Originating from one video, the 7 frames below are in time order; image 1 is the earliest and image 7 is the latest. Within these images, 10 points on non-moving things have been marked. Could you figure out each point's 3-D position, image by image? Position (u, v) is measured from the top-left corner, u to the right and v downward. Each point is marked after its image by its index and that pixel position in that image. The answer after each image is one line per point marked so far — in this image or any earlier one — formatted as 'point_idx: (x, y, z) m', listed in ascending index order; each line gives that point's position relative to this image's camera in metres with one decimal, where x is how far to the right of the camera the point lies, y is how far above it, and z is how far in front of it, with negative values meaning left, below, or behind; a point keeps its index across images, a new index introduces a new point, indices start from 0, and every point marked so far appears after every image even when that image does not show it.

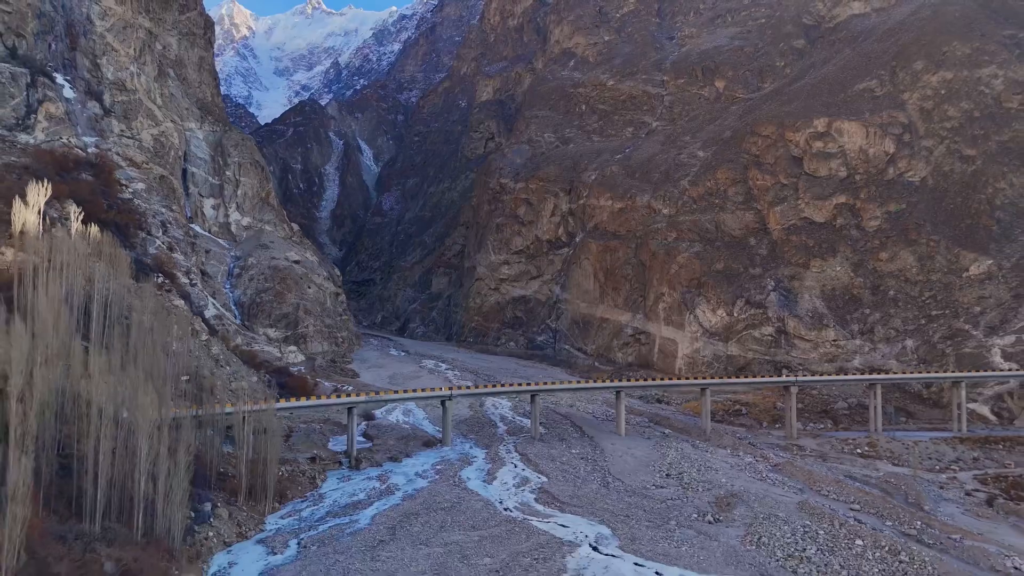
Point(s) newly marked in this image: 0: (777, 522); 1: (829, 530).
0: (+7.6, -6.6, +20.6) m
1: (+9.1, -6.6, +19.9) m
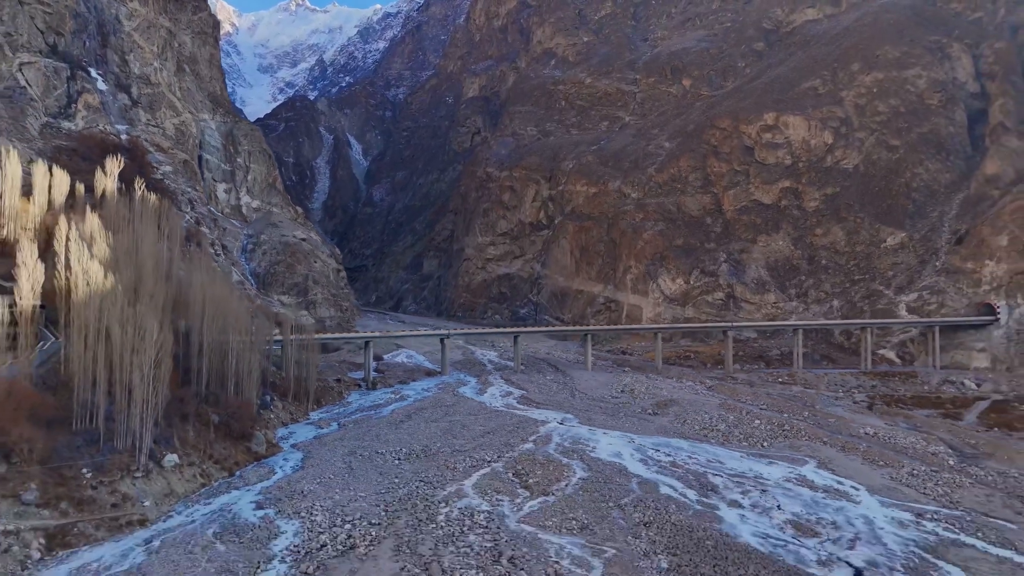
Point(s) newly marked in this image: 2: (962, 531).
0: (+7.1, -4.6, +26.9) m
1: (+8.6, -4.7, +26.2) m
2: (+9.5, -5.1, +15.1) m
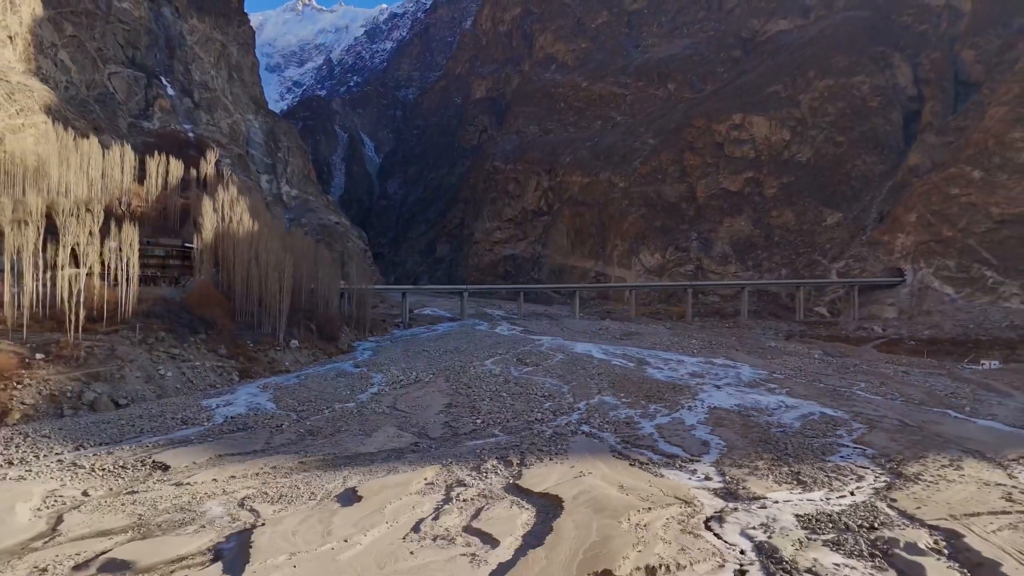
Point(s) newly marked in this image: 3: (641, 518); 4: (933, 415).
0: (+7.3, -2.5, +36.3) m
1: (+8.8, -2.6, +35.6) m
2: (+9.7, -3.0, +24.5) m
3: (+1.9, -3.3, +10.5) m
4: (+10.8, -3.2, +18.3) m
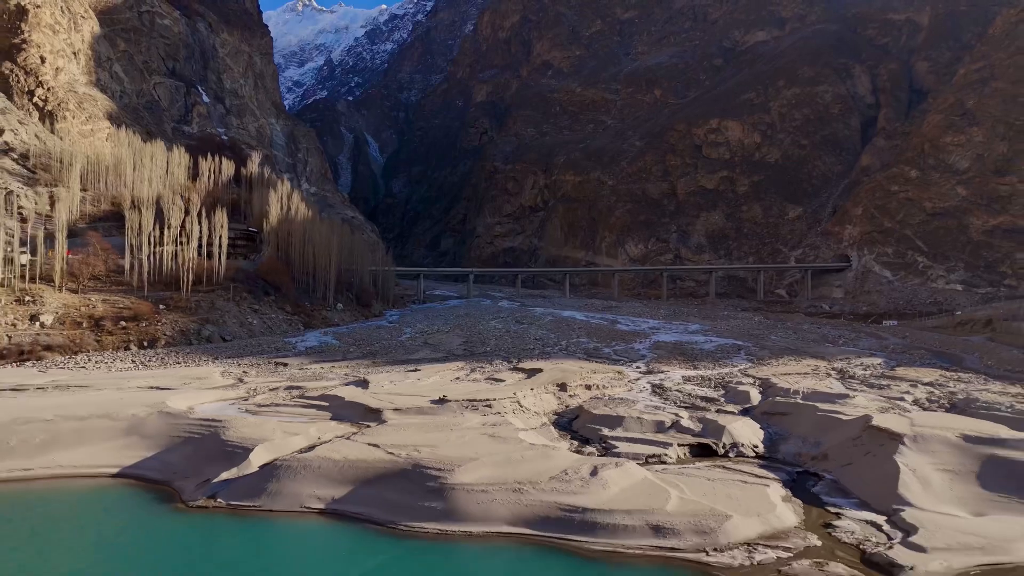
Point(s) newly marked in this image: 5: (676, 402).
0: (+7.3, -1.3, +43.5) m
1: (+8.8, -1.3, +42.8) m
2: (+9.7, -1.8, +31.6) m
3: (+1.9, -2.1, +17.7) m
4: (+10.8, -2.0, +25.4) m
5: (+3.3, -2.3, +14.5) m
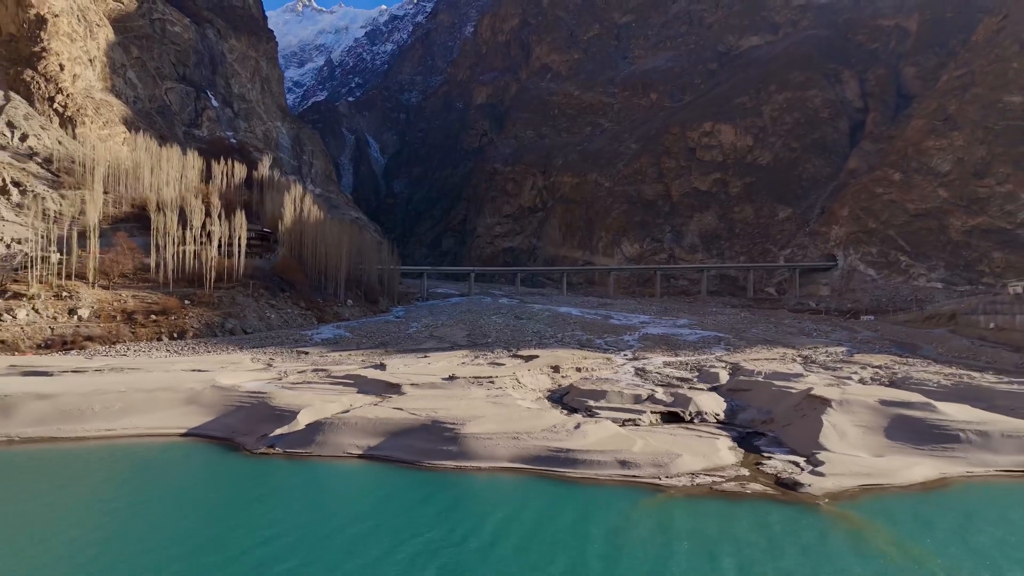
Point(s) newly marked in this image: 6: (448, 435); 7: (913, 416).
0: (+7.3, -1.2, +45.7) m
1: (+8.7, -1.2, +44.9) m
2: (+9.6, -1.7, +33.8) m
3: (+1.9, -2.0, +19.9) m
4: (+10.7, -1.9, +27.6) m
5: (+3.3, -2.2, +16.7) m
6: (-1.0, -2.2, +11.0) m
7: (+6.3, -2.0, +11.3) m
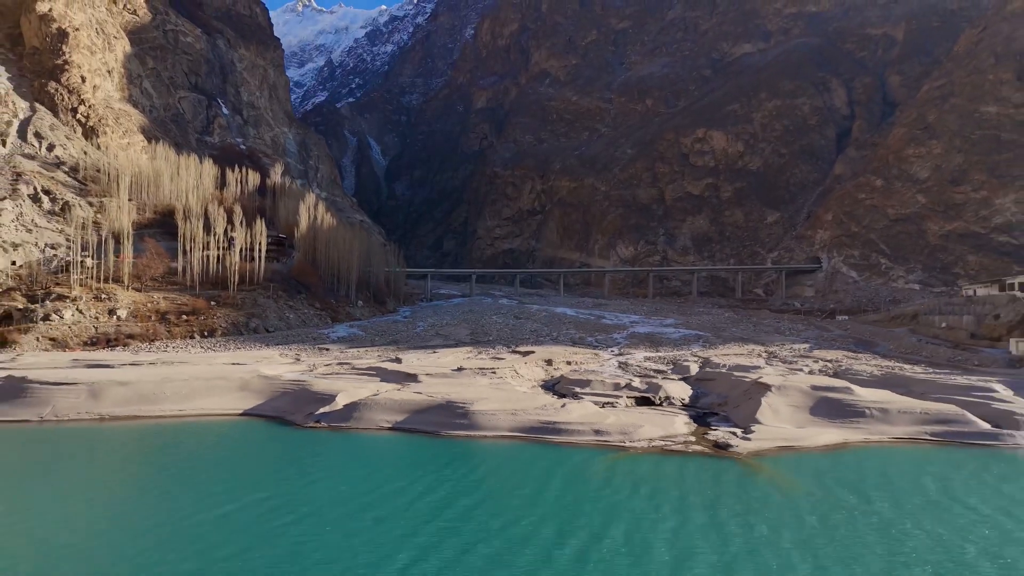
0: (+7.2, -1.3, +48.4) m
1: (+8.7, -1.3, +47.6) m
2: (+9.6, -1.8, +36.5) m
3: (+1.9, -2.1, +22.6) m
4: (+10.7, -2.0, +30.3) m
5: (+3.3, -2.3, +19.4) m
6: (-1.0, -2.4, +13.7) m
7: (+6.3, -2.2, +14.0) m
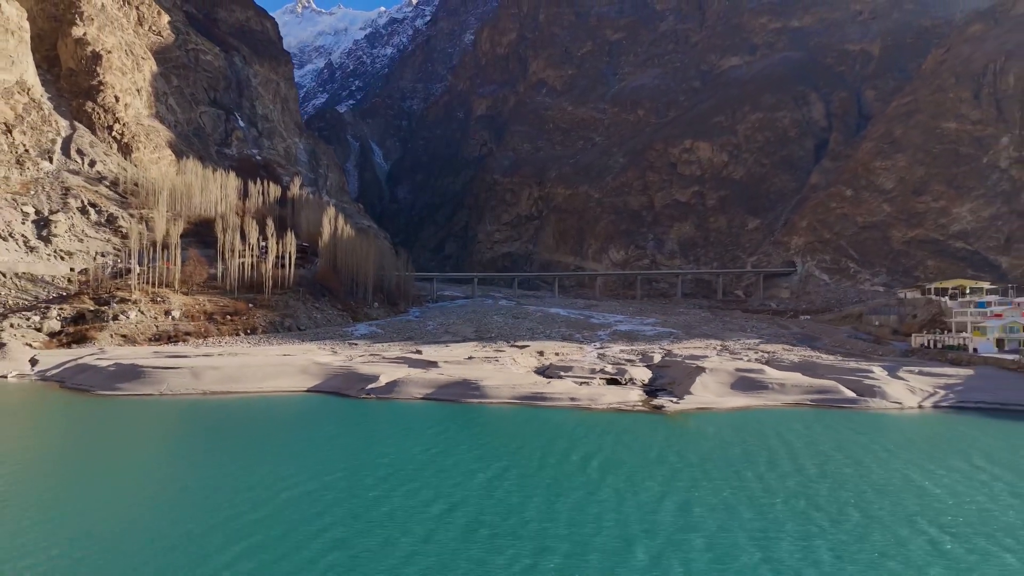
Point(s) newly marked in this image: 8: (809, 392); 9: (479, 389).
0: (+7.1, -1.4, +53.3) m
1: (+8.6, -1.5, +52.5) m
2: (+9.5, -2.0, +41.4) m
3: (+1.8, -2.3, +27.5) m
4: (+10.7, -2.2, +35.2) m
5: (+3.3, -2.5, +24.3) m
6: (-1.0, -2.6, +18.6) m
7: (+6.3, -2.3, +18.9) m
8: (+7.6, -2.7, +18.2) m
9: (-0.9, -2.6, +18.5) m
